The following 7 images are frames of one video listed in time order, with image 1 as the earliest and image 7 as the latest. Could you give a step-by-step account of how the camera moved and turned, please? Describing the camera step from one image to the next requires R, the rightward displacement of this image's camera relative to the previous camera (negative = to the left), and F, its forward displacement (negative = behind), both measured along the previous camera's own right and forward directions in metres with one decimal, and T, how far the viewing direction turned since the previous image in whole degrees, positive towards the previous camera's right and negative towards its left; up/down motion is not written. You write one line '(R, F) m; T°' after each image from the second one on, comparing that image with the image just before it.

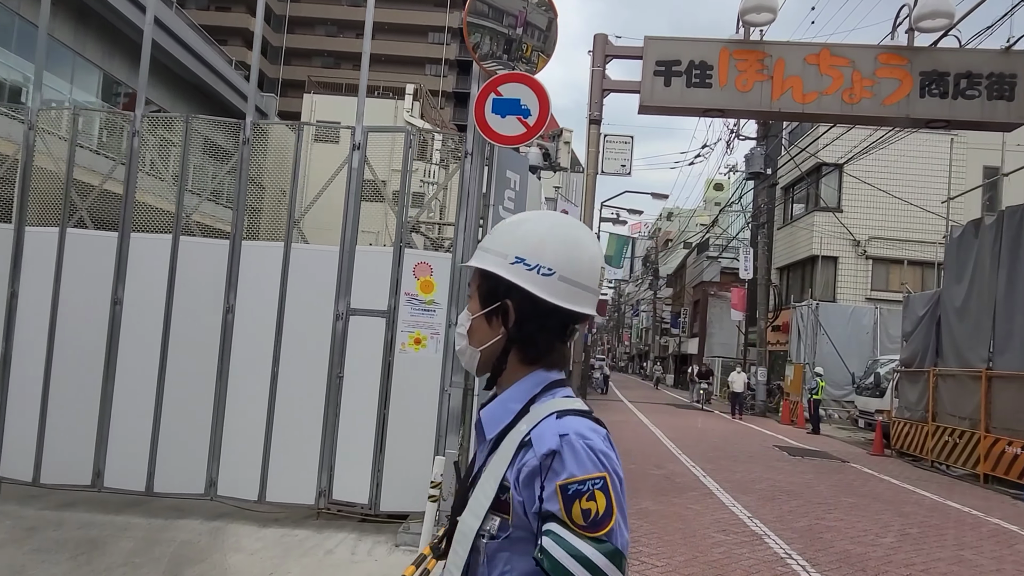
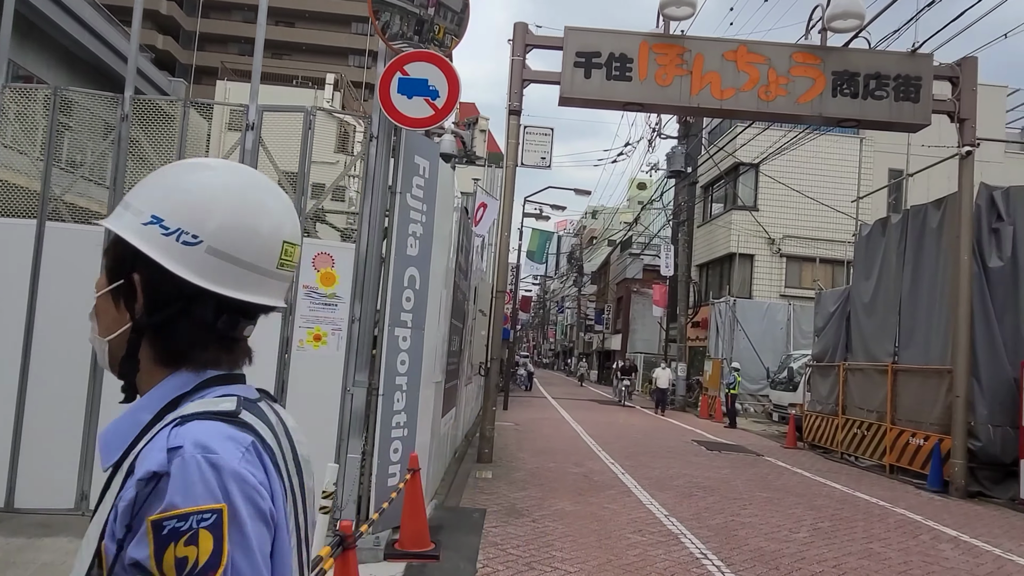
(+0.2, +0.4) m; +6°
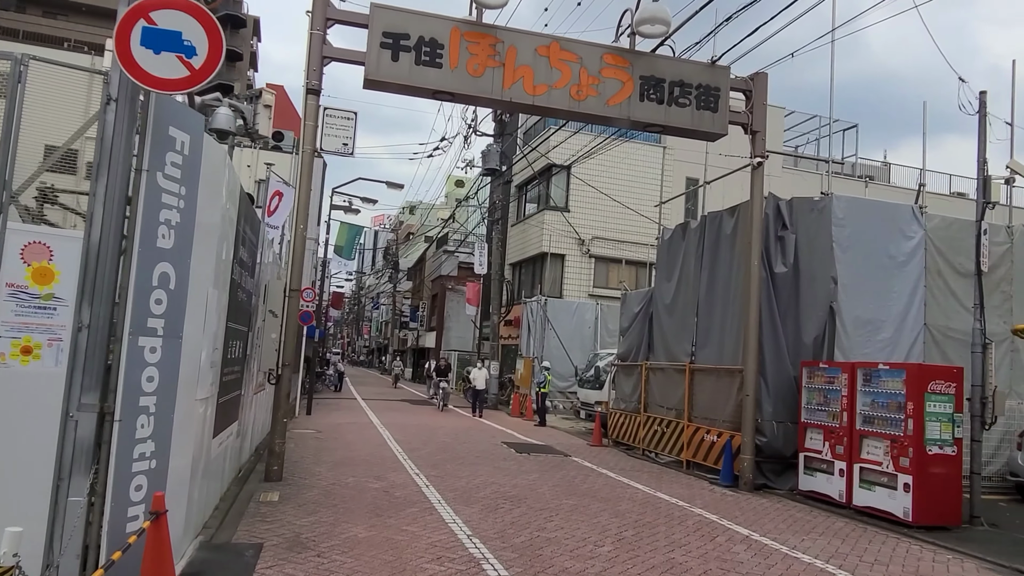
(+0.3, +0.9) m; +14°
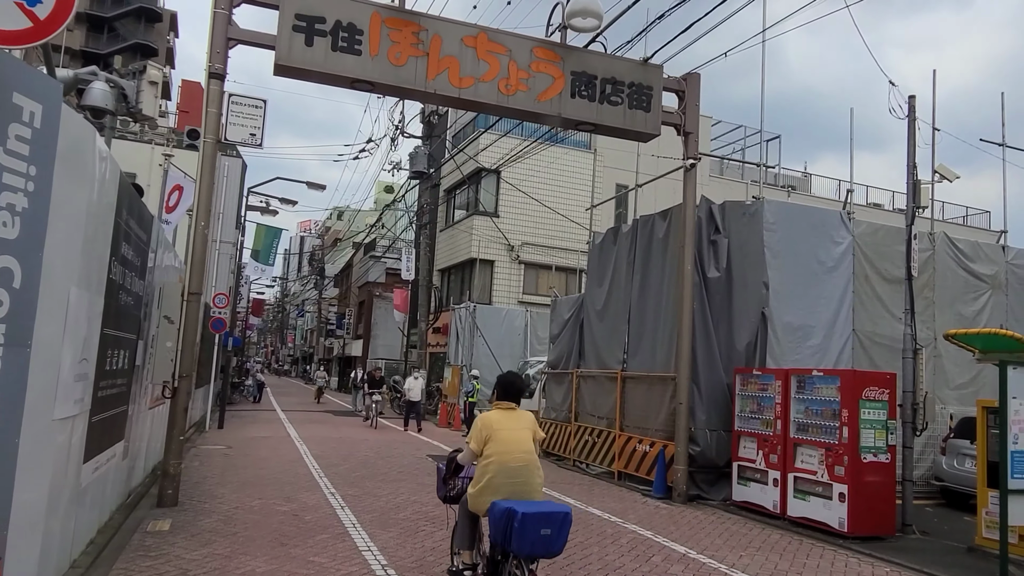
(+0.1, +0.8) m; +5°
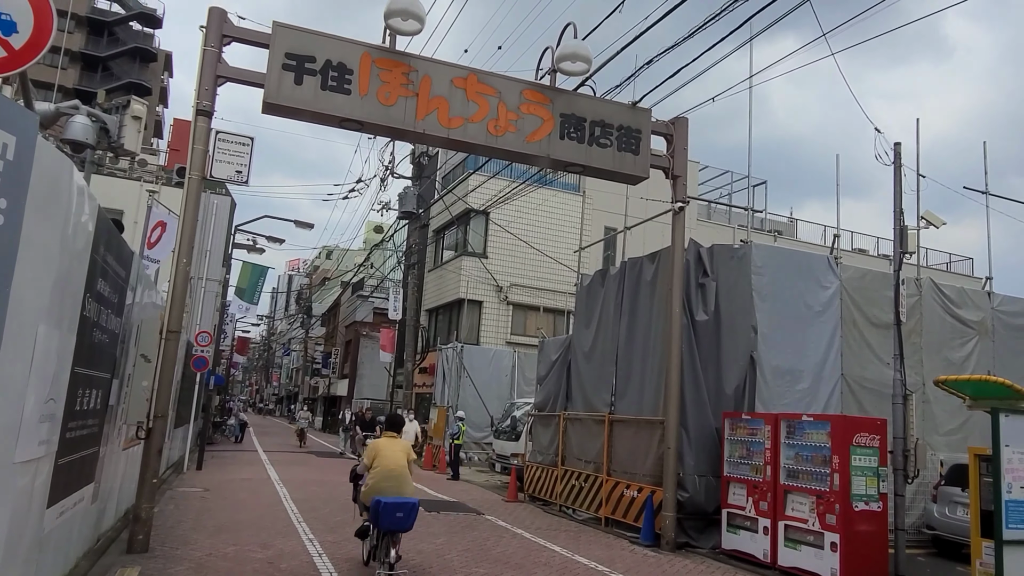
(0.0, +0.1) m; +1°
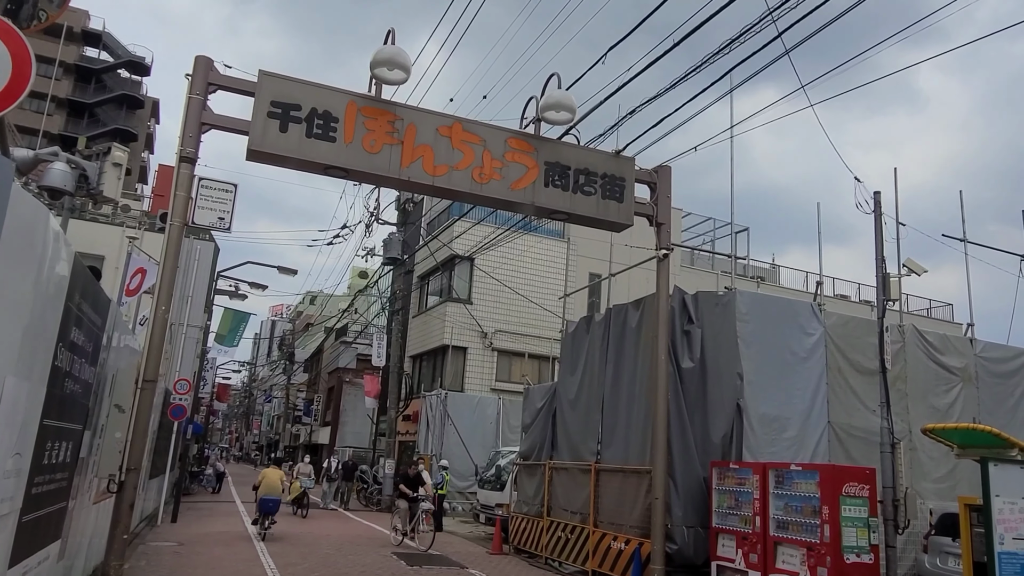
(0.0, +0.1) m; +1°
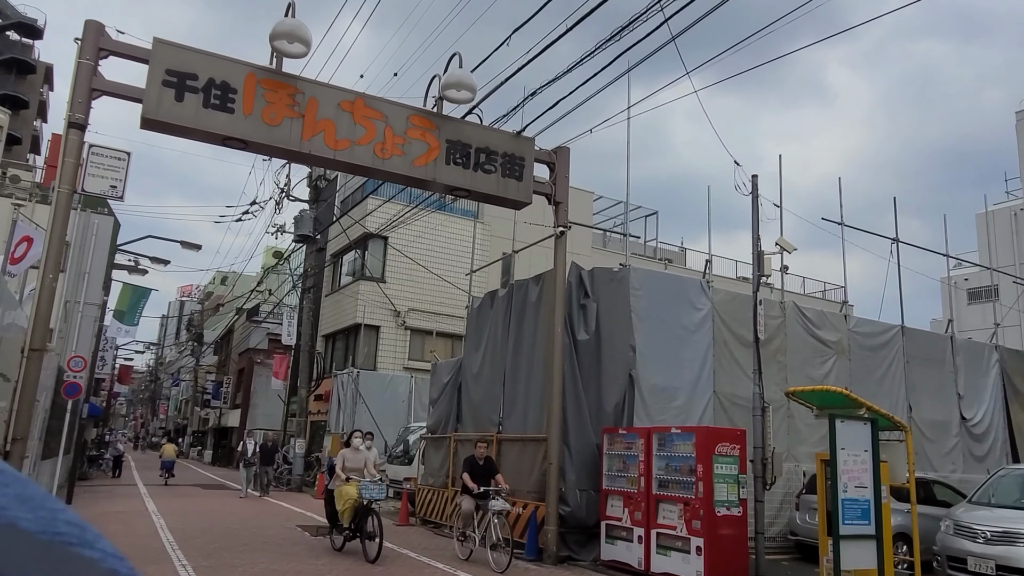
(+0.3, -0.5) m; +6°
